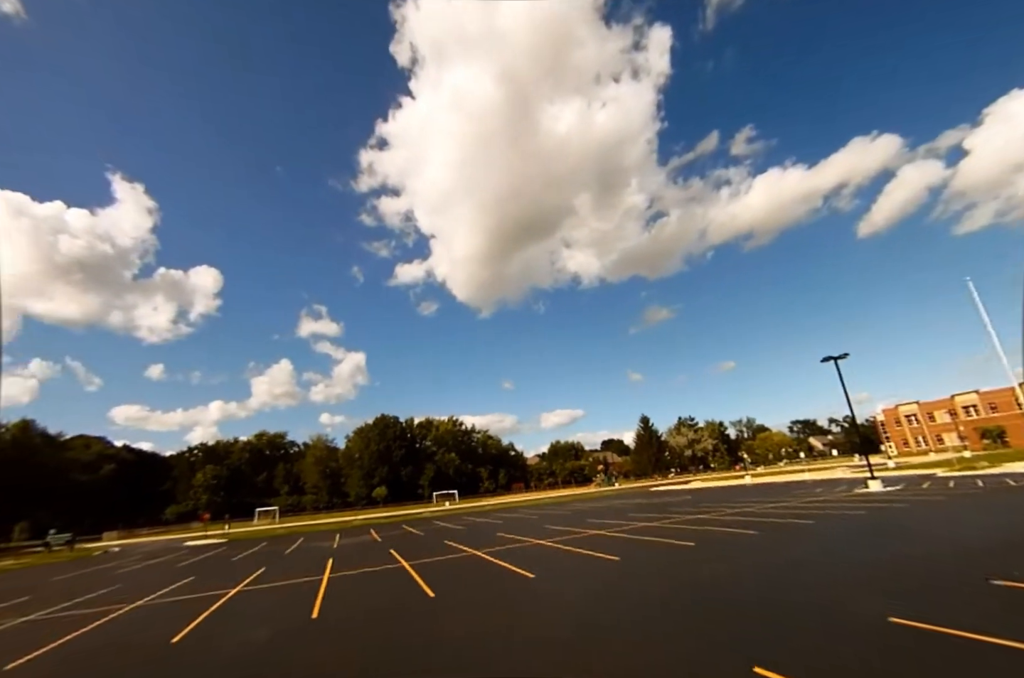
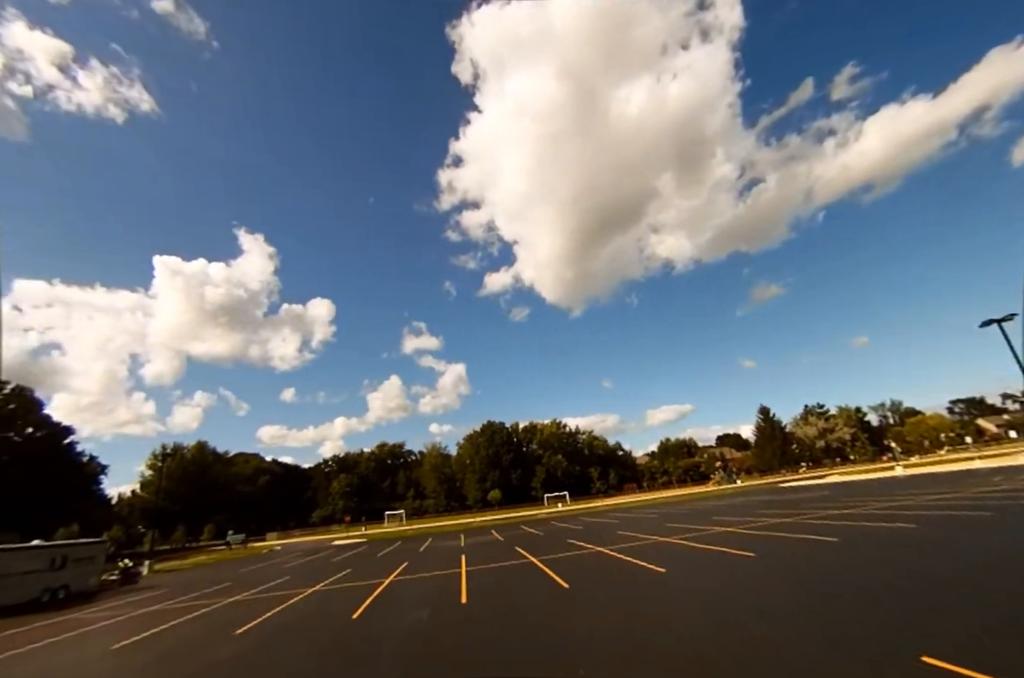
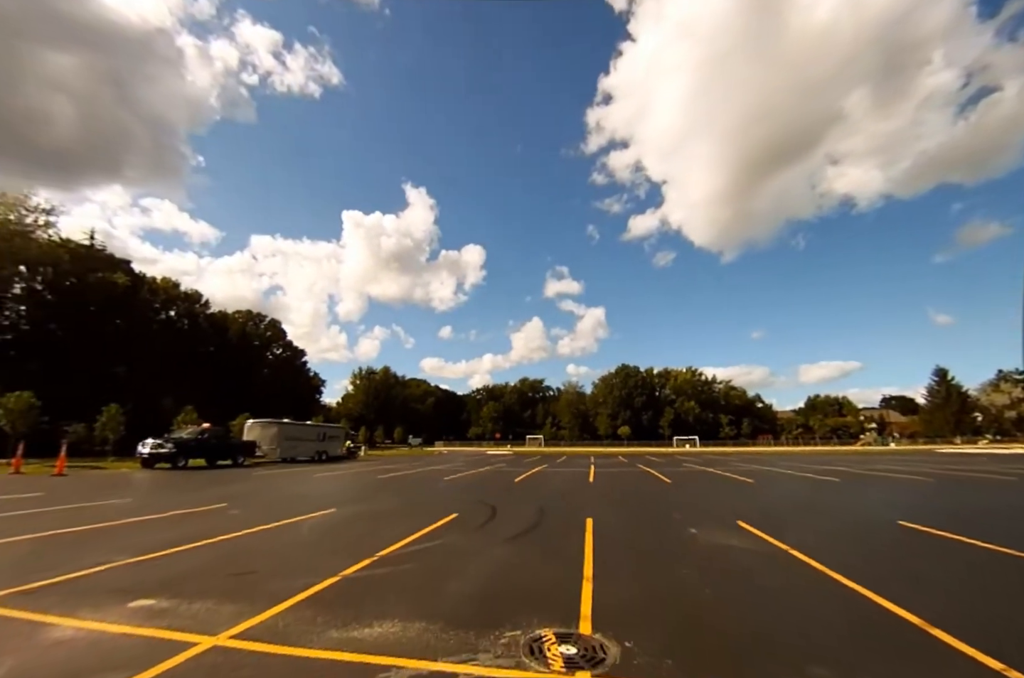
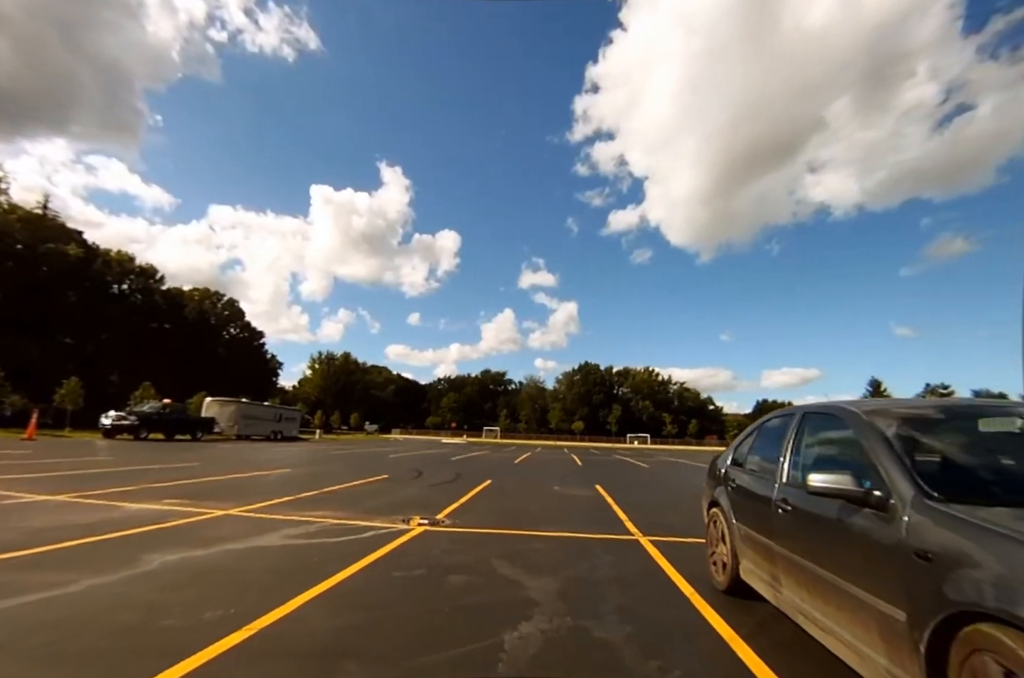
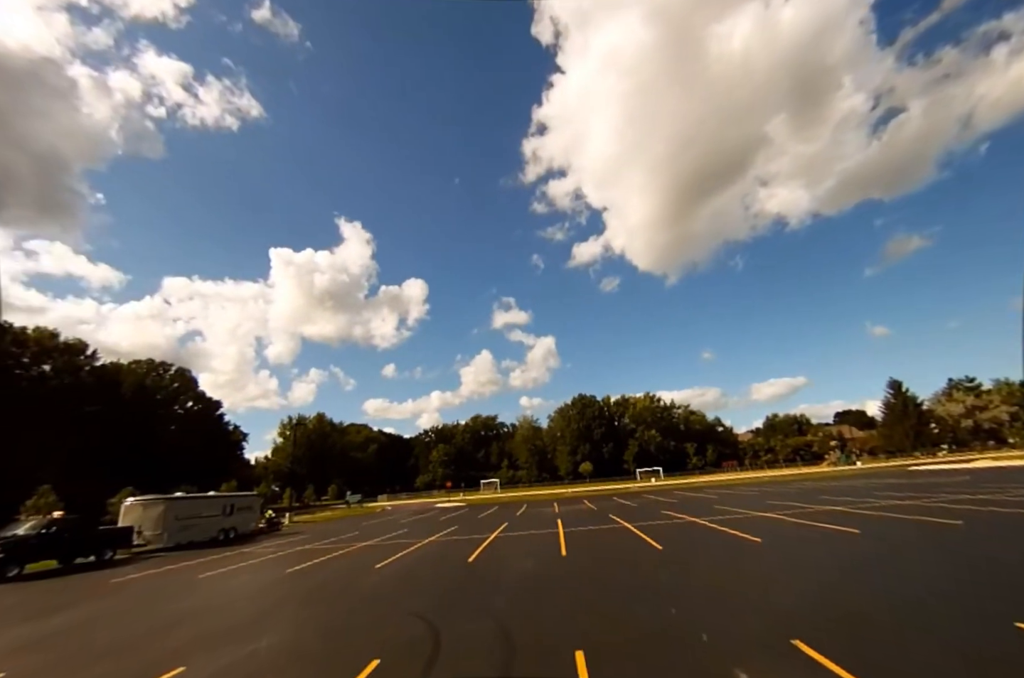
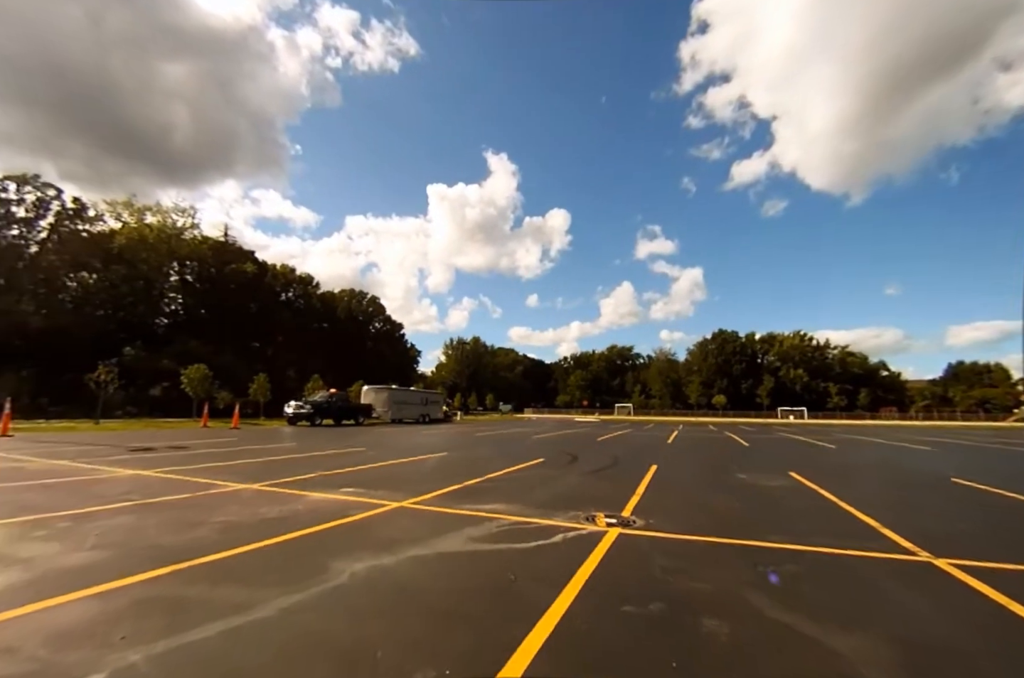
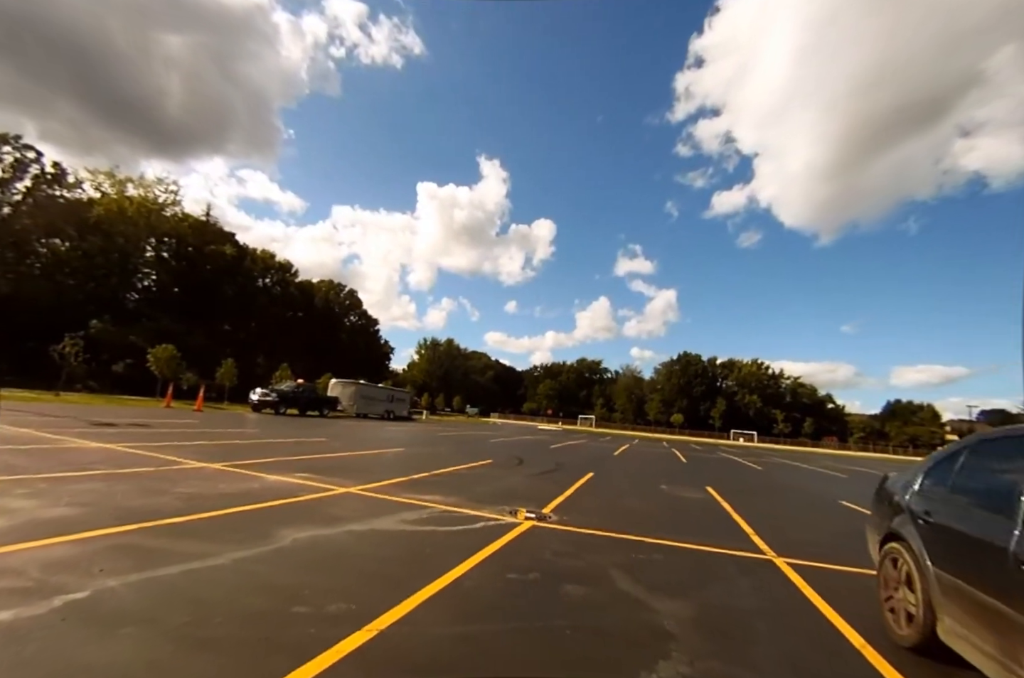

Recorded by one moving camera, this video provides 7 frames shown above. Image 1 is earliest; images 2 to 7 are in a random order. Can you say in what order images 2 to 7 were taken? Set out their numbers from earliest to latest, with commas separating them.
2, 5, 3, 6, 7, 4
